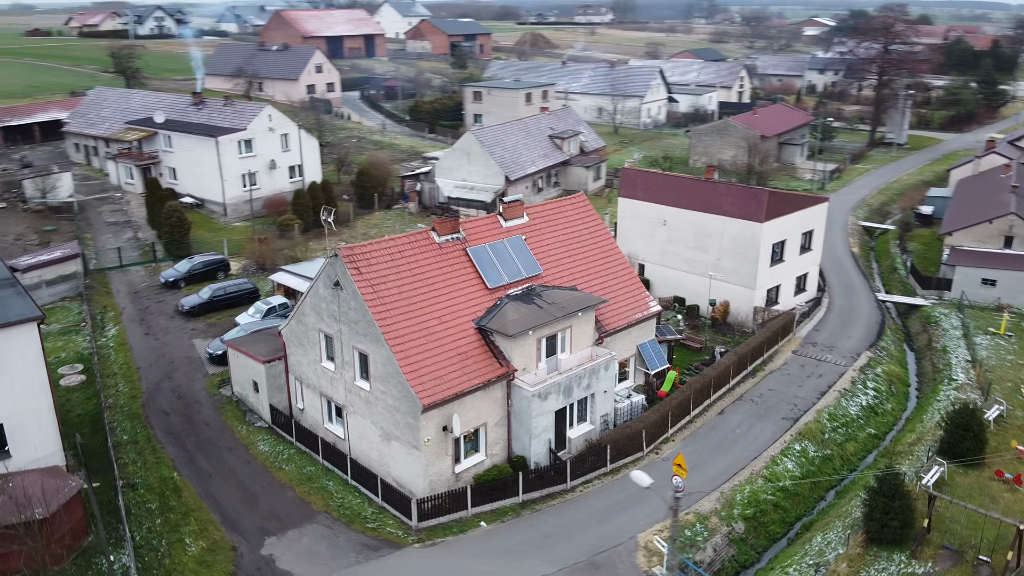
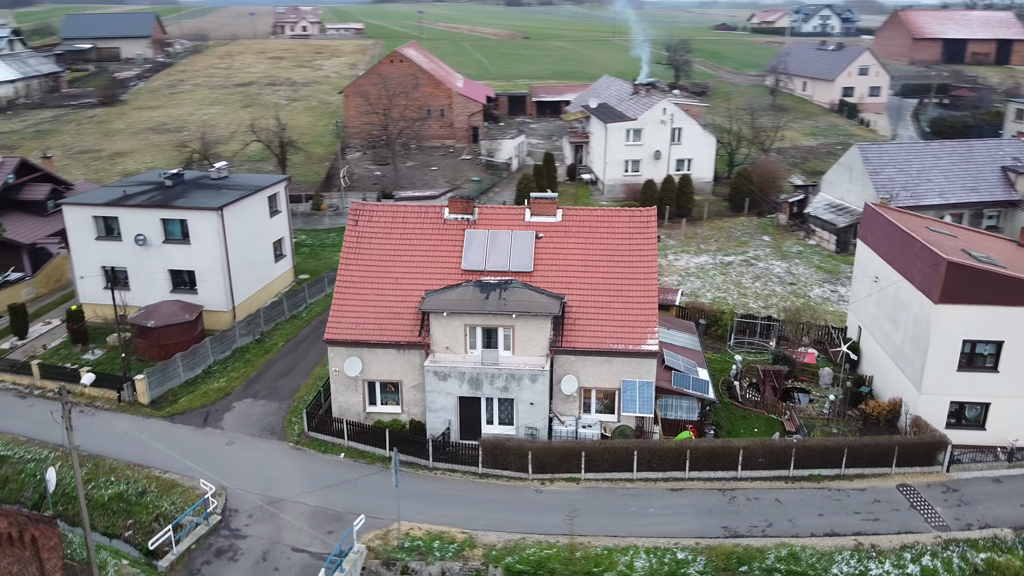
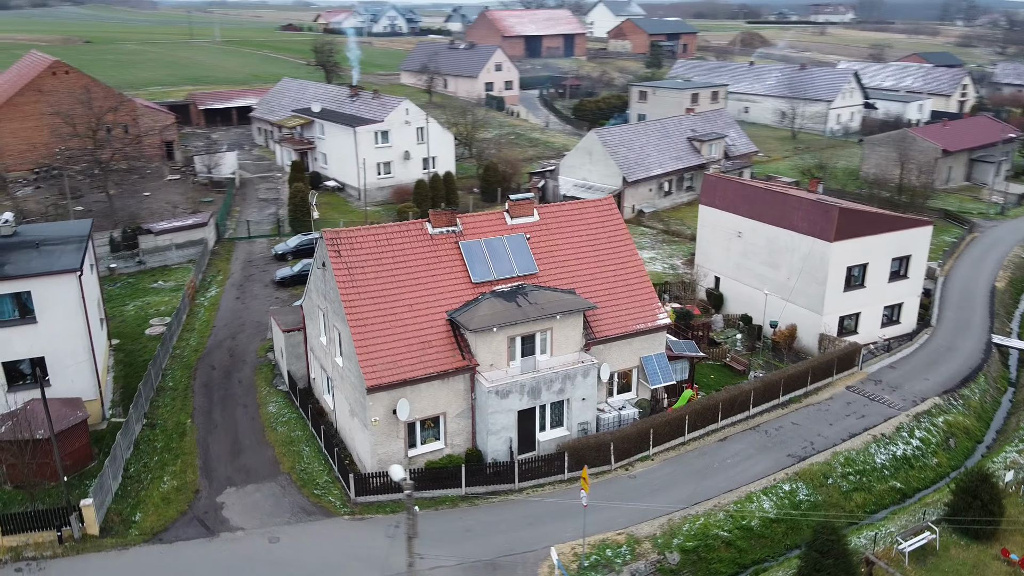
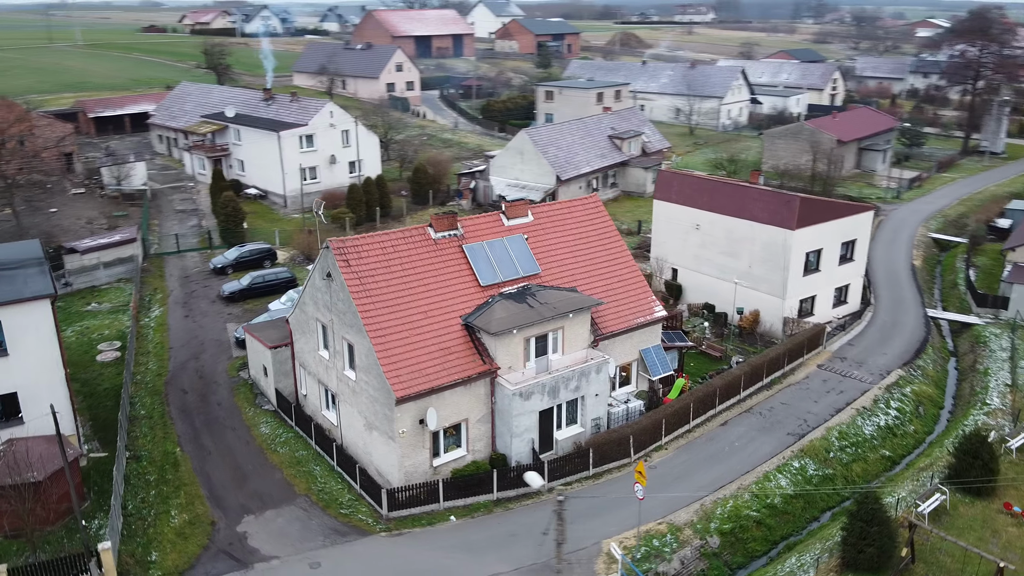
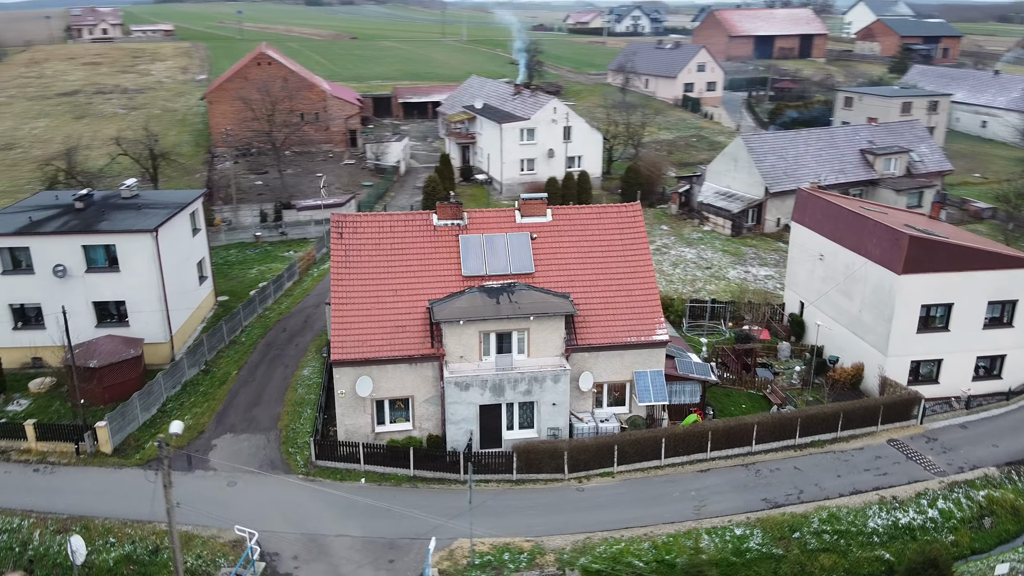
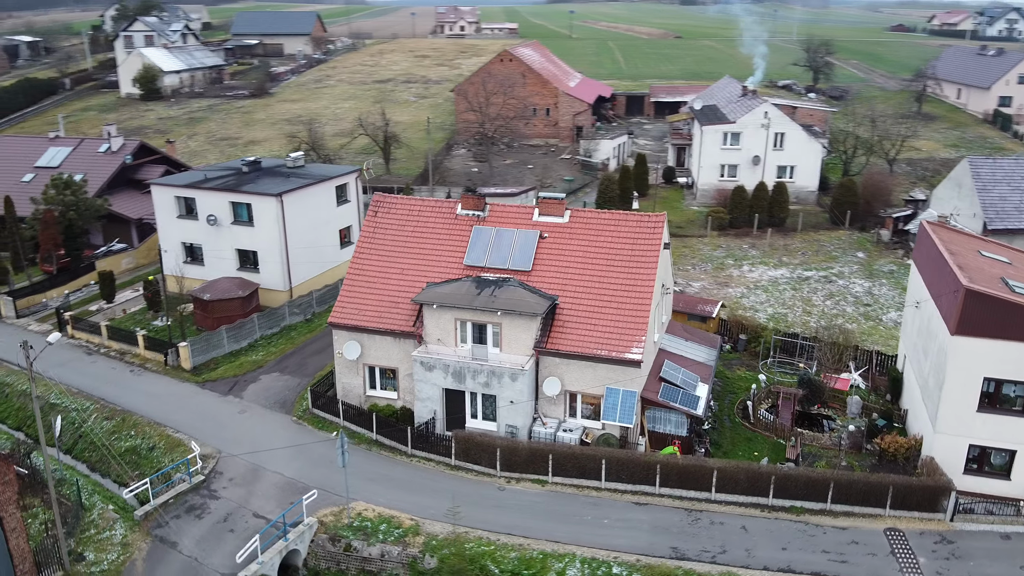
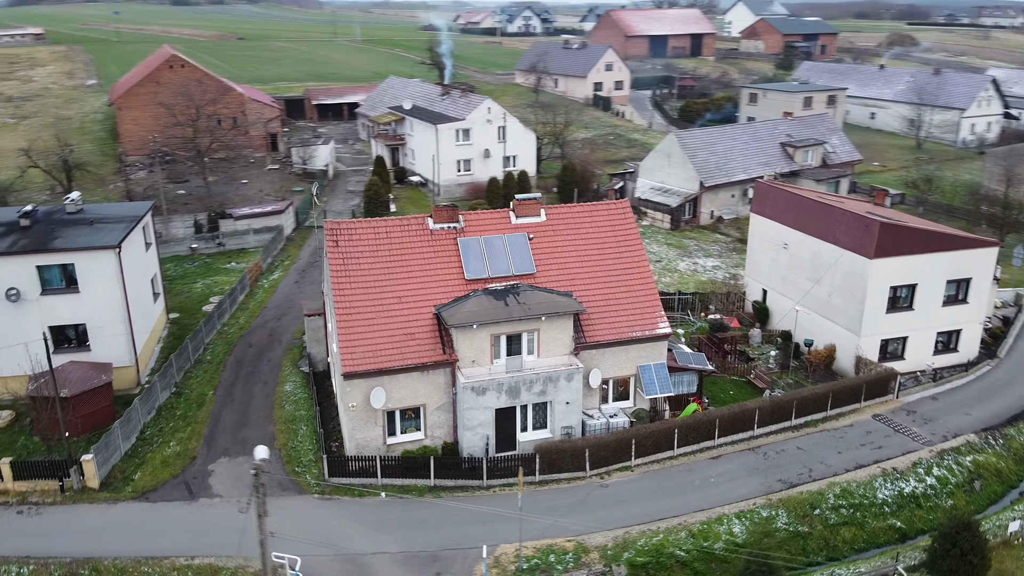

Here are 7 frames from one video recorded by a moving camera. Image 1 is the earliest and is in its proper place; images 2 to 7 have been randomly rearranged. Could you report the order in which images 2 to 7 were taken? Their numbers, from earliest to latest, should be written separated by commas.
4, 3, 7, 5, 2, 6
